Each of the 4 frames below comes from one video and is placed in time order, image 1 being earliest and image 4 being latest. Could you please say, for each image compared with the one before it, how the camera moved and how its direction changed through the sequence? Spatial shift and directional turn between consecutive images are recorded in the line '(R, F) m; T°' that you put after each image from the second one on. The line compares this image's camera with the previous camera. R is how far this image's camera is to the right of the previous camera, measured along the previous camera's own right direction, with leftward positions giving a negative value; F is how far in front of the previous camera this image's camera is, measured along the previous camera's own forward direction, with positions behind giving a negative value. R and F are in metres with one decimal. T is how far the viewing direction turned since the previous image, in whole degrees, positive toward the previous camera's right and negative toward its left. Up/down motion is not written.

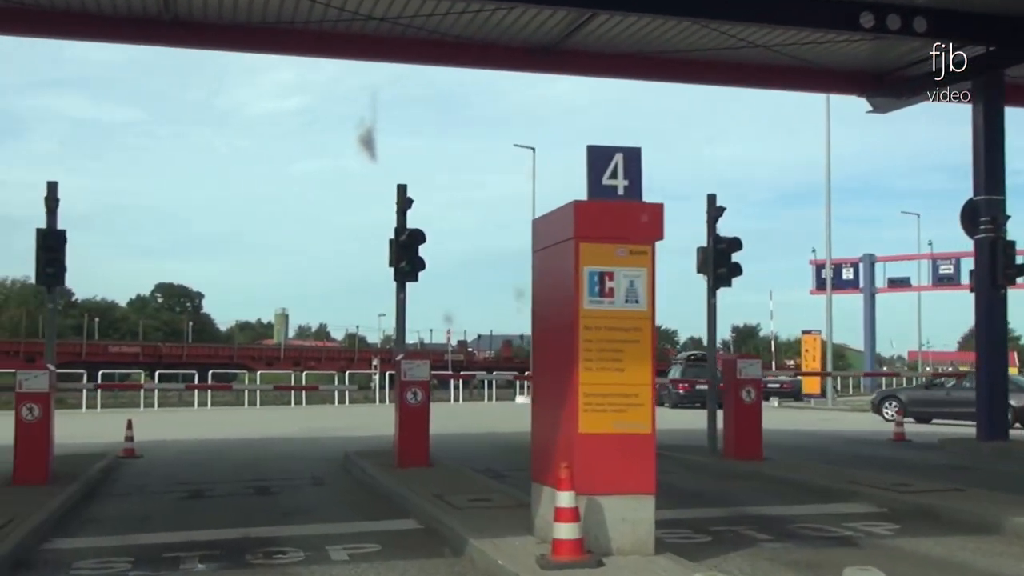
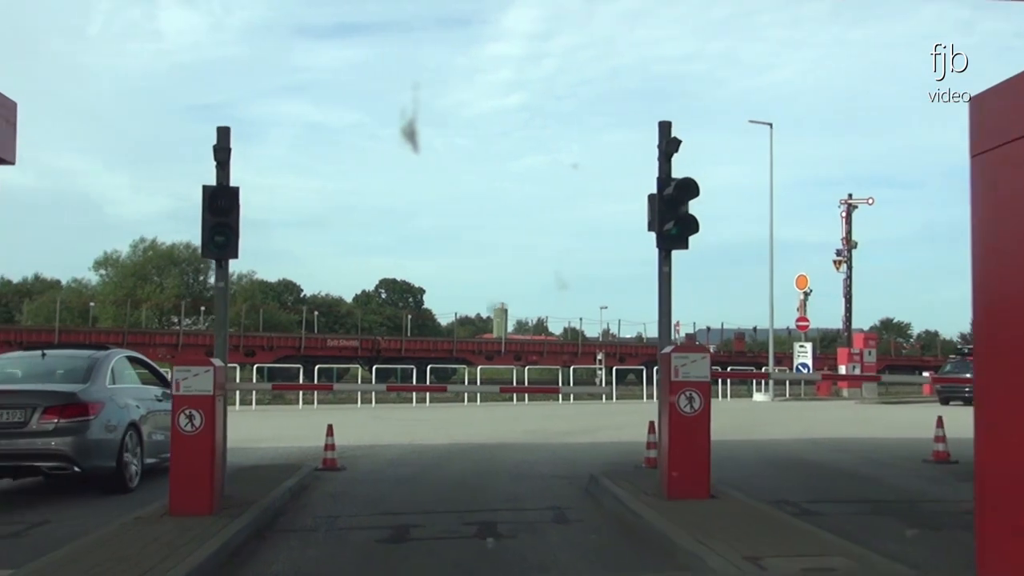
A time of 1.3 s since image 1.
(-0.9, +3.5) m; -12°
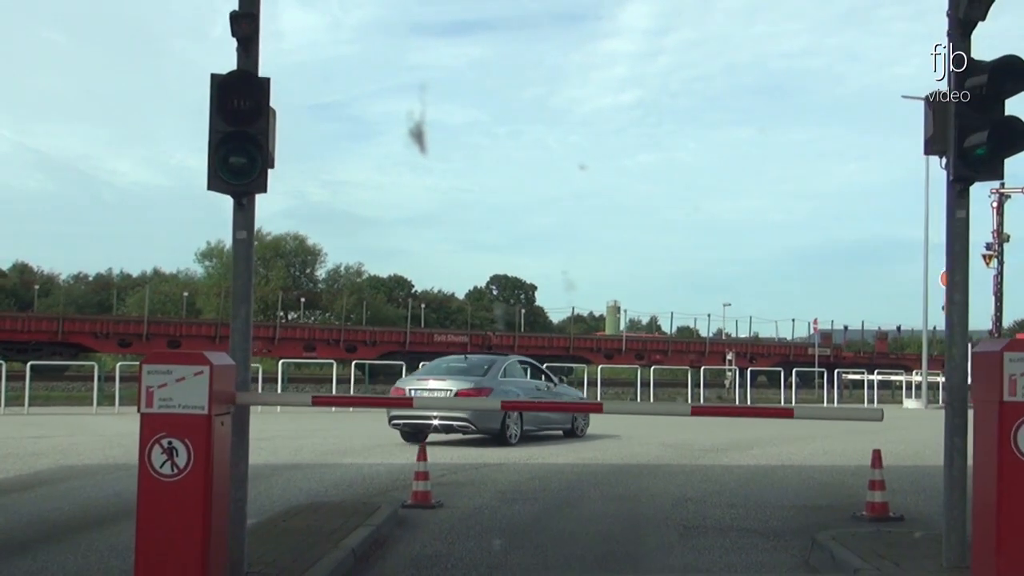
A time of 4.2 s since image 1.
(-0.5, +3.8) m; -6°
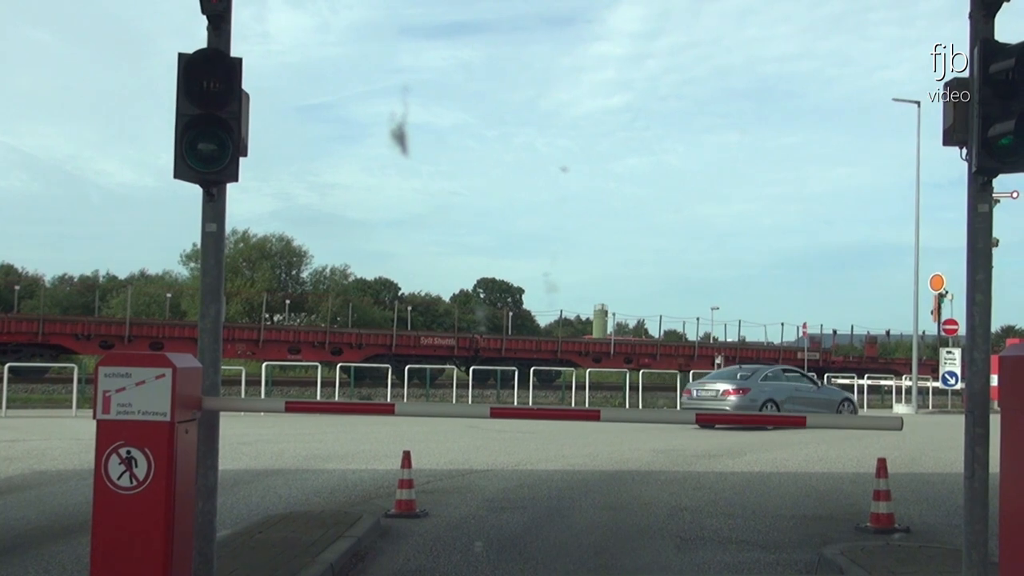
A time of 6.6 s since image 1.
(0.0, +0.4) m; +1°
